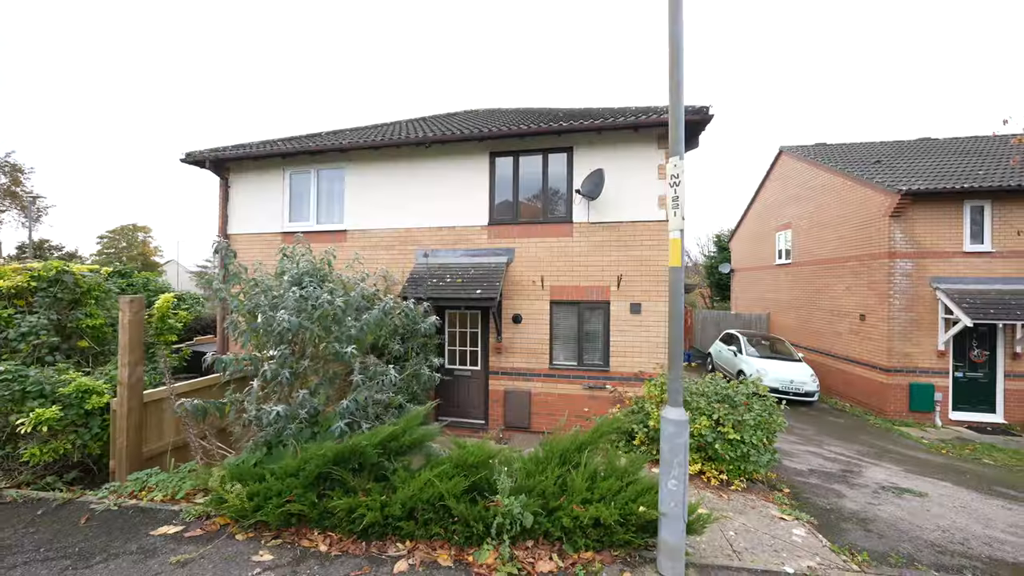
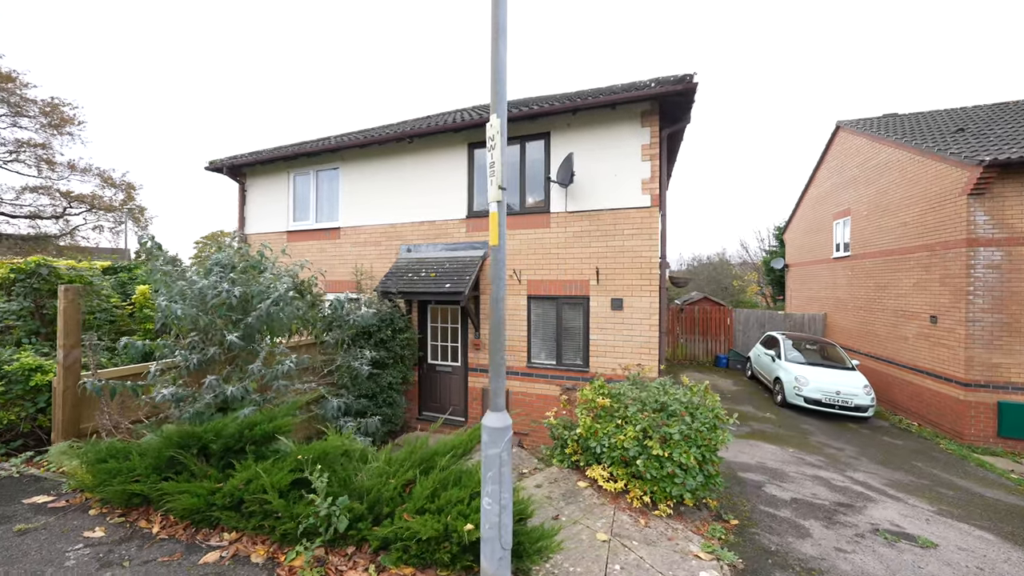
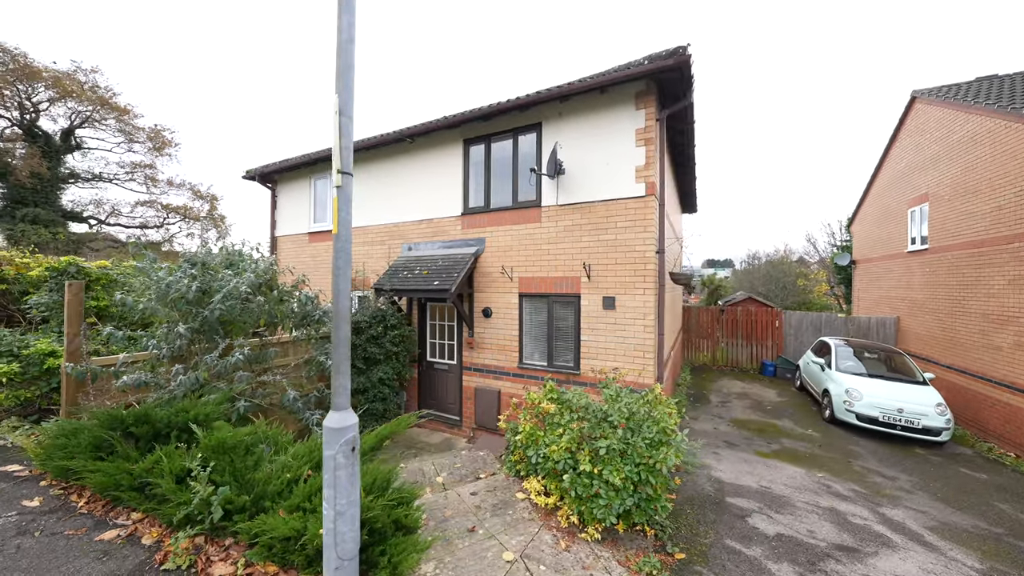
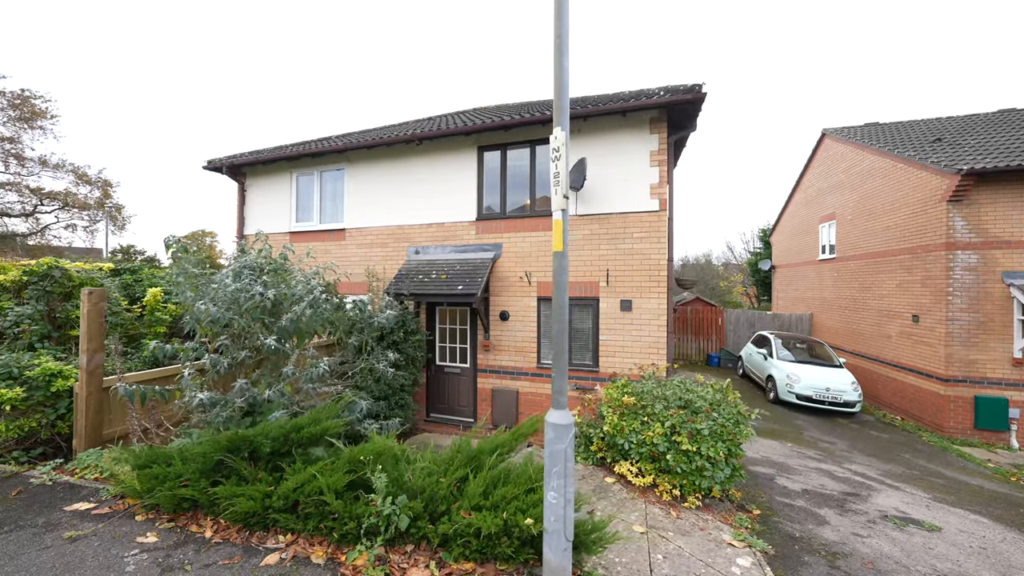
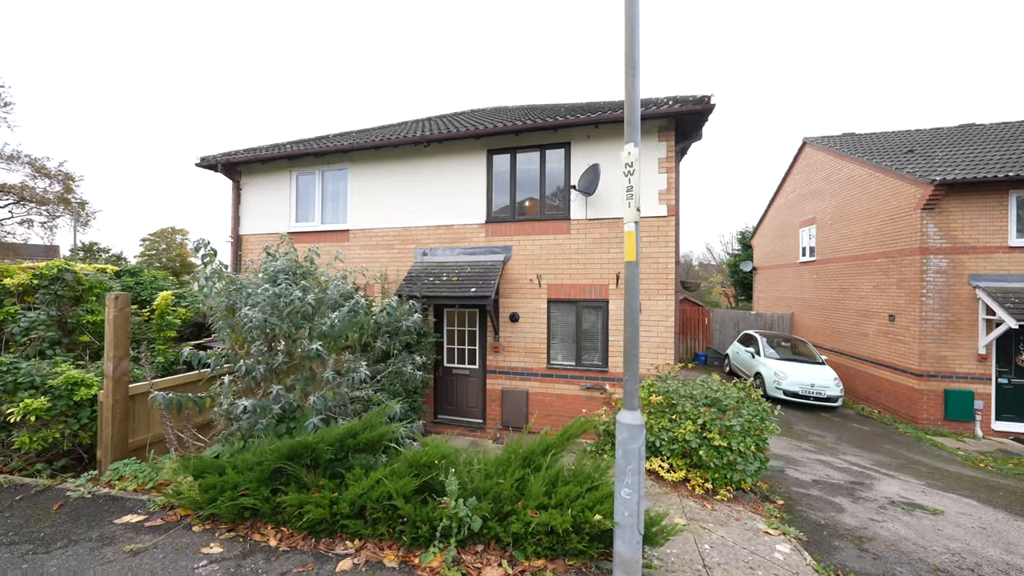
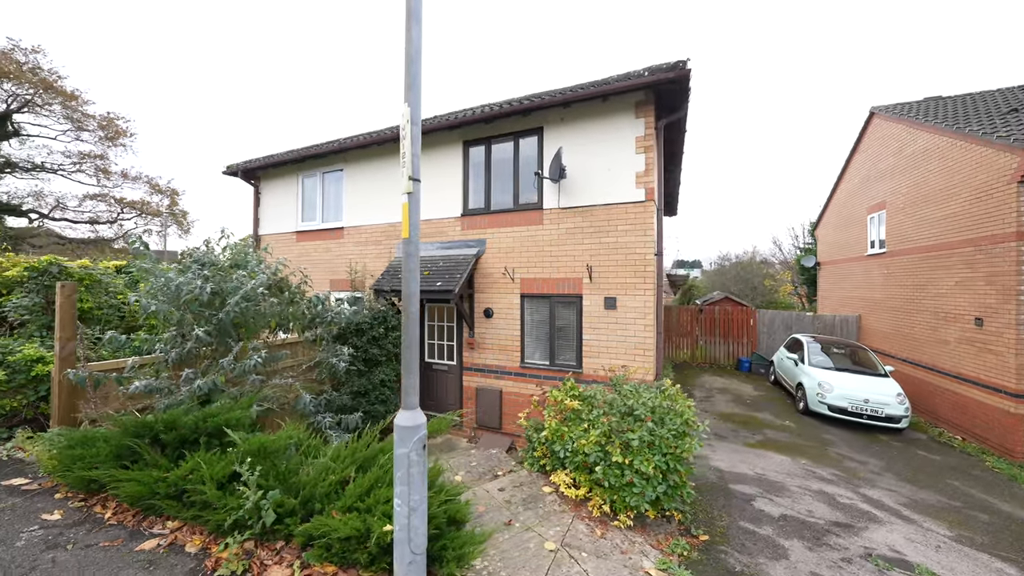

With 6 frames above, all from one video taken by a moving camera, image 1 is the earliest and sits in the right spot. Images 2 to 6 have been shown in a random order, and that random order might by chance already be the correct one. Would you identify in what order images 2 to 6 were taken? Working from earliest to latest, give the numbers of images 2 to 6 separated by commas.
5, 4, 2, 6, 3
